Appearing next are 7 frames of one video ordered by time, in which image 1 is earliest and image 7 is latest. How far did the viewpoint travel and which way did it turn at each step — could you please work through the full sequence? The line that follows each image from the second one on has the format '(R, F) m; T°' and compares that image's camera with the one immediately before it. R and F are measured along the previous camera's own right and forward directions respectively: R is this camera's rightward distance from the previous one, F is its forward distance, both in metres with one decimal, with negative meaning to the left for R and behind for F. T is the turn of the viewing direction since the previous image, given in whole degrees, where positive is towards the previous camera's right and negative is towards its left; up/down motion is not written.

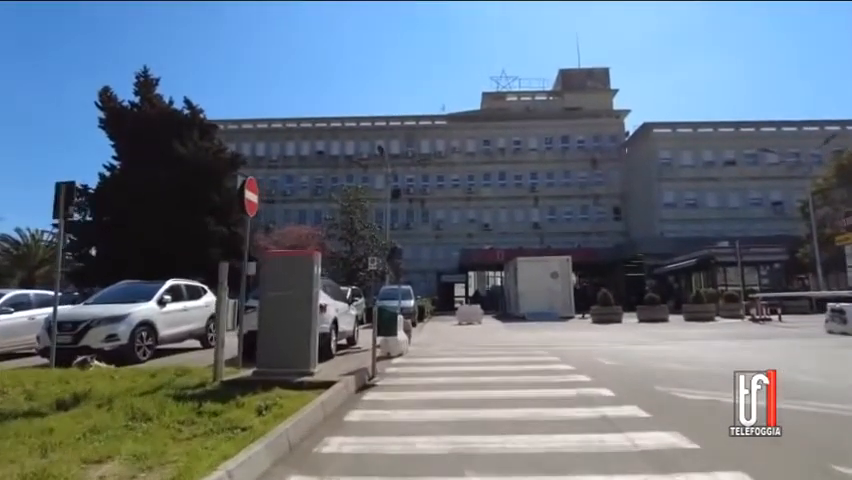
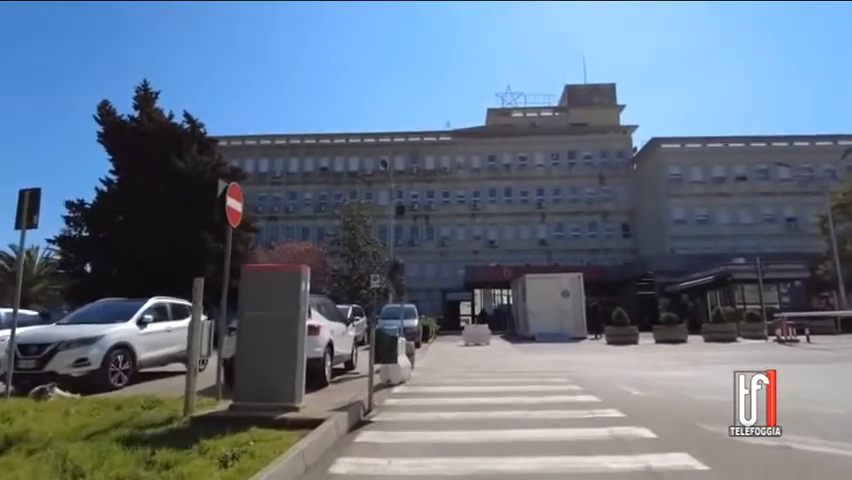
(0.0, +1.1) m; 0°
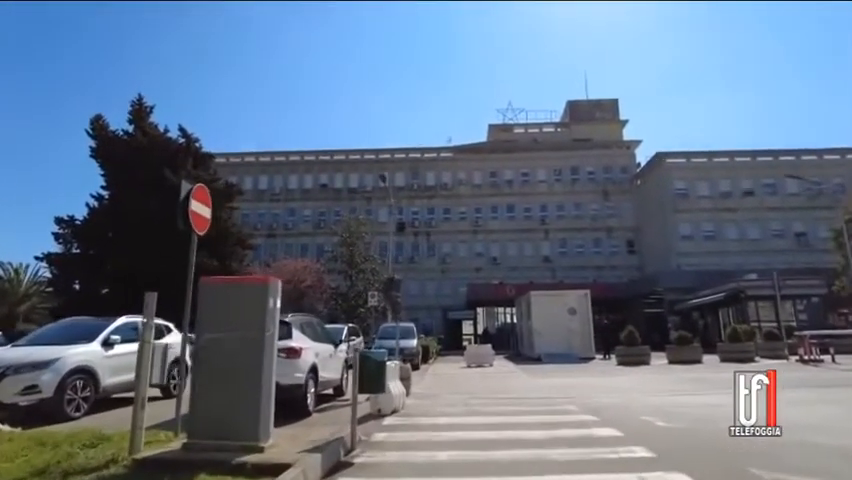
(+0.1, +1.1) m; 0°
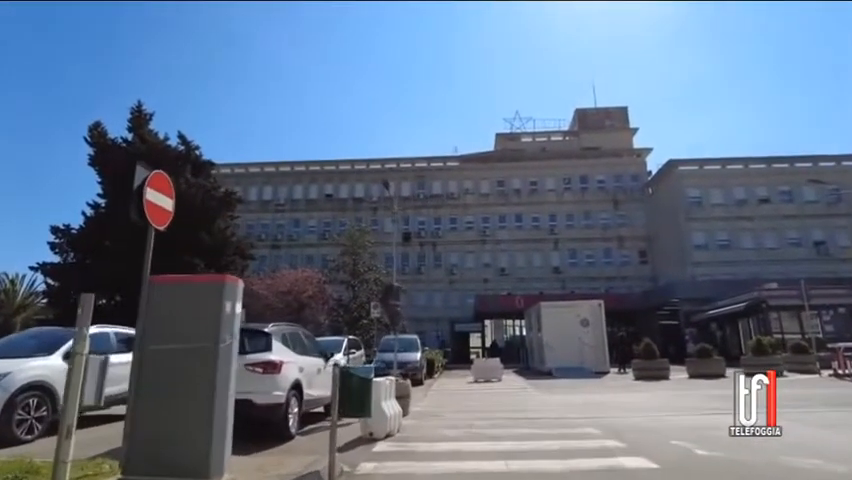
(+0.1, +1.2) m; -1°
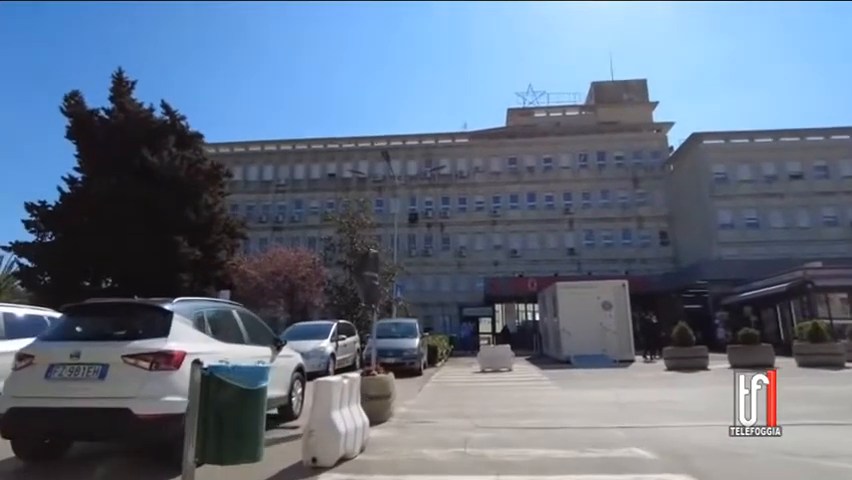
(+0.4, +2.8) m; -1°
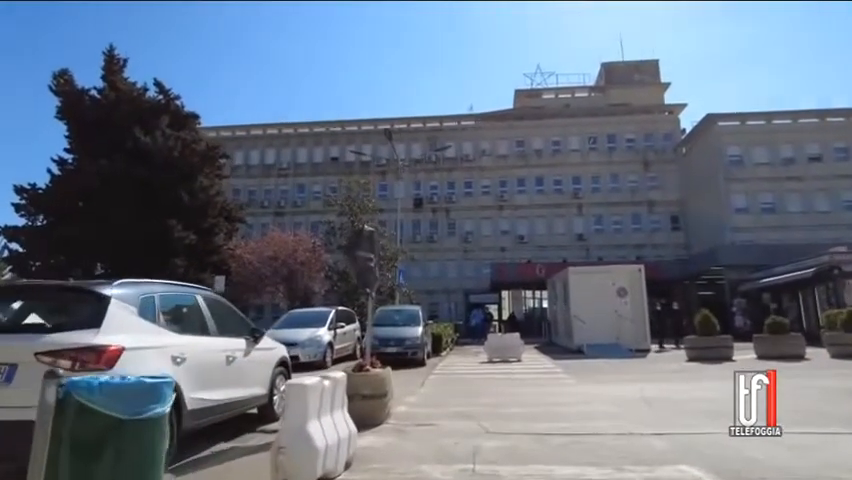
(0.0, +1.2) m; 0°
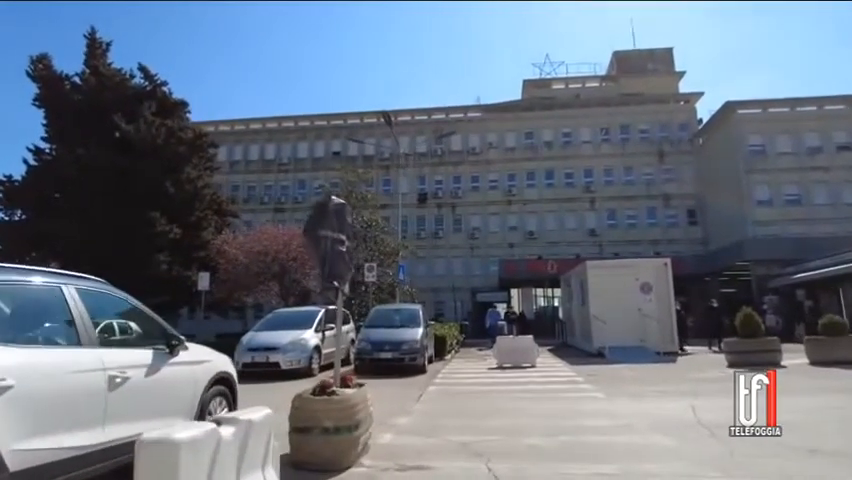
(+0.2, +2.1) m; -1°
